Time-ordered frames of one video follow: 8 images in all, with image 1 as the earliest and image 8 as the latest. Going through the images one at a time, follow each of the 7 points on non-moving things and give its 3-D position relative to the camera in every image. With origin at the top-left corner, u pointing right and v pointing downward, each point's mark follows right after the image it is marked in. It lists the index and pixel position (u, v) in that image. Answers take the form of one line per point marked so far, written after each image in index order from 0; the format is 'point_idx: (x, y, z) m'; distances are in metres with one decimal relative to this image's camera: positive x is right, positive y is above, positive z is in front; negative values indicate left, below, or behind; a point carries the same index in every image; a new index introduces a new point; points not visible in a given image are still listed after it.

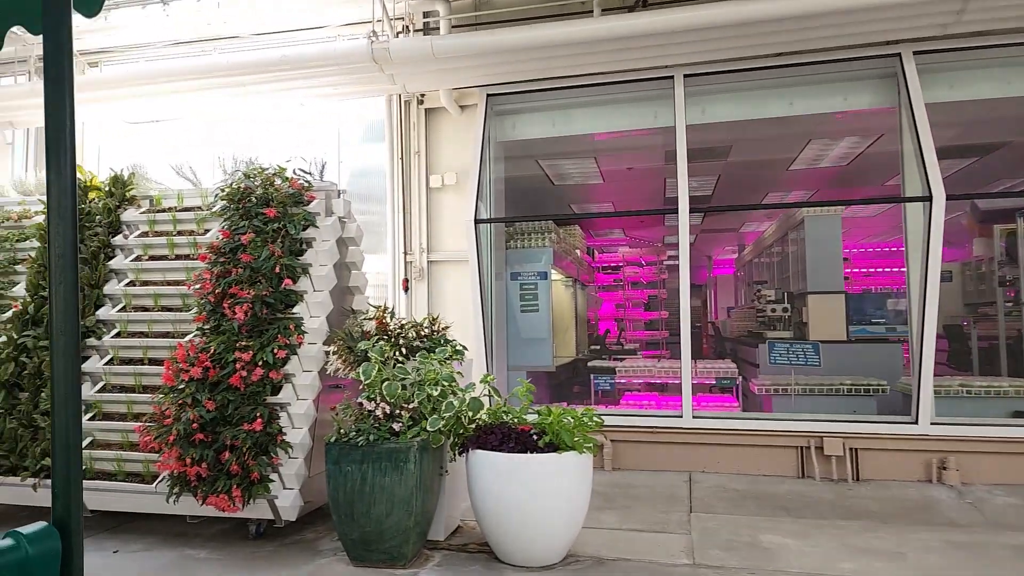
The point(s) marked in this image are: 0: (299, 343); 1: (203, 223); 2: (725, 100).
0: (-1.3, -0.3, +3.9) m
1: (-2.1, +0.4, +4.4) m
2: (+2.0, +1.7, +5.9) m
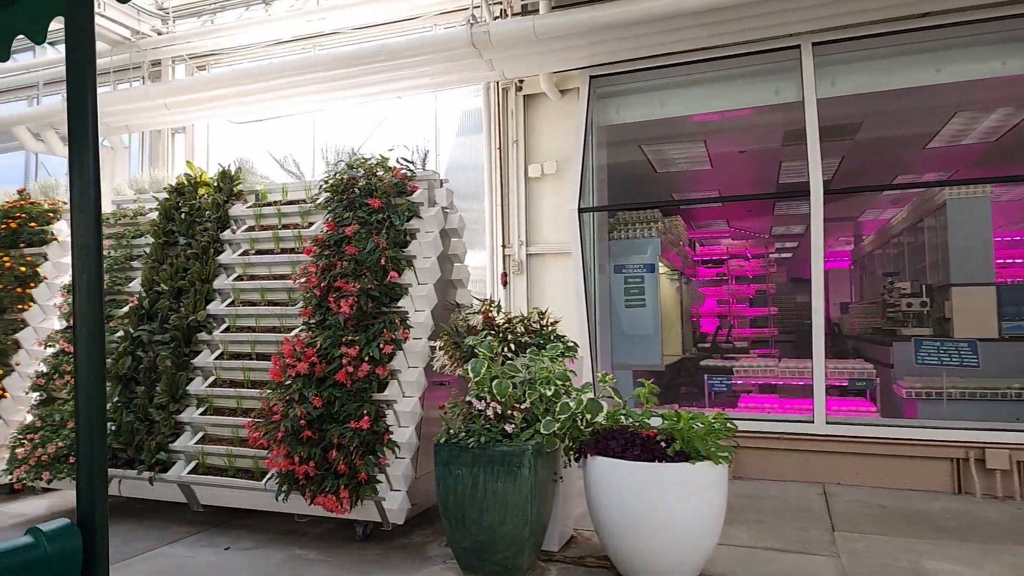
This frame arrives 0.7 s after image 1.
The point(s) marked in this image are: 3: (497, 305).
0: (-0.6, -0.3, +3.8) m
1: (-1.3, +0.5, +4.3) m
2: (+2.8, +1.8, +5.3) m
3: (-0.1, -0.1, +3.9) m
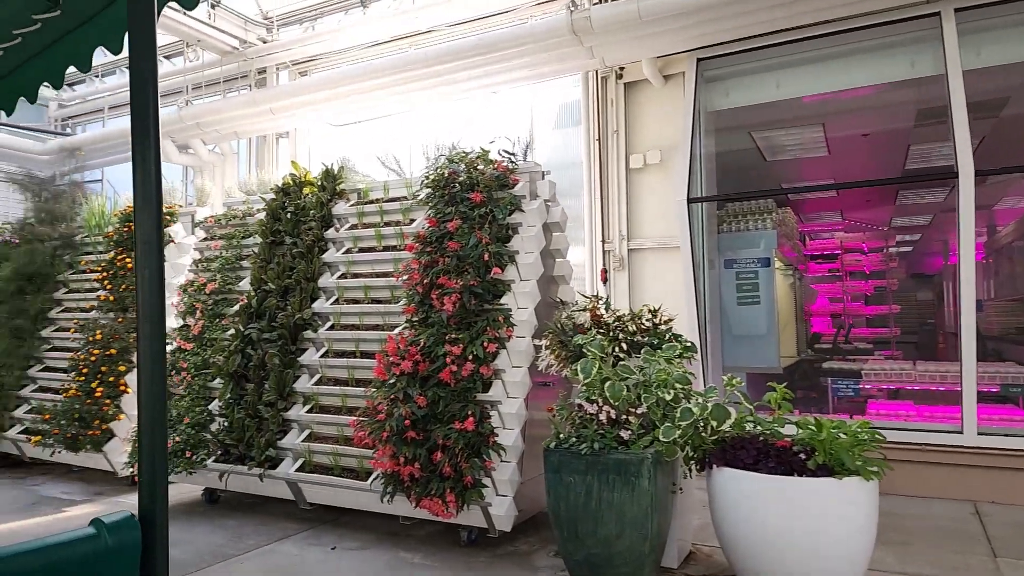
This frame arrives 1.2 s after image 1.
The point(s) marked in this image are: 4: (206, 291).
0: (0.0, -0.3, +3.6) m
1: (-0.7, +0.5, +4.2) m
2: (+3.6, +1.8, +4.7) m
3: (+0.5, -0.1, +3.6) m
4: (-2.2, 0.0, +4.7) m
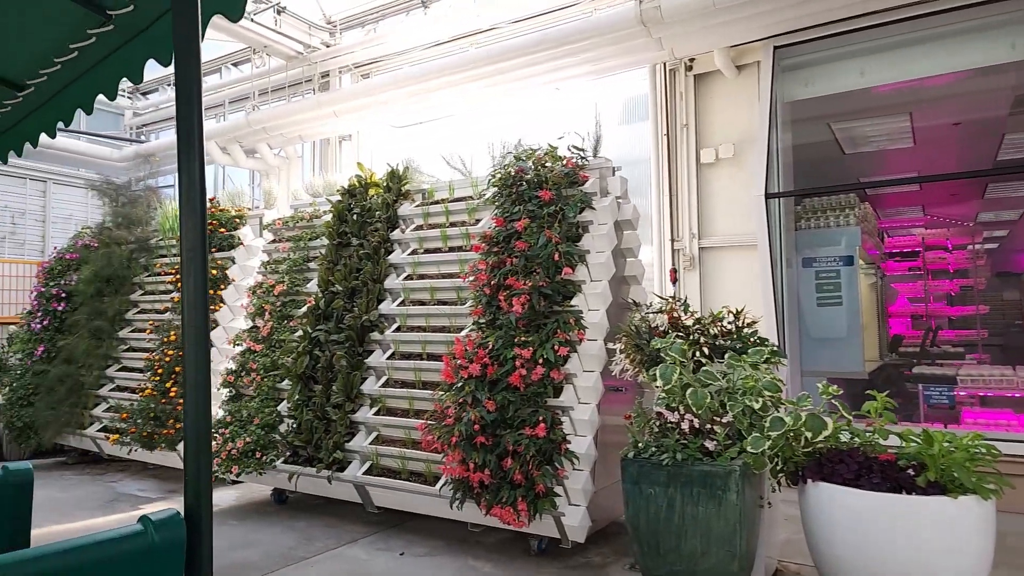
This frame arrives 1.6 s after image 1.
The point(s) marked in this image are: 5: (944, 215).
0: (+0.4, -0.3, +3.5) m
1: (-0.2, +0.5, +4.1) m
2: (+4.0, +1.8, +4.3) m
3: (+0.9, -0.1, +3.4) m
4: (-1.7, 0.0, +4.8) m
5: (+3.5, +0.6, +5.3) m
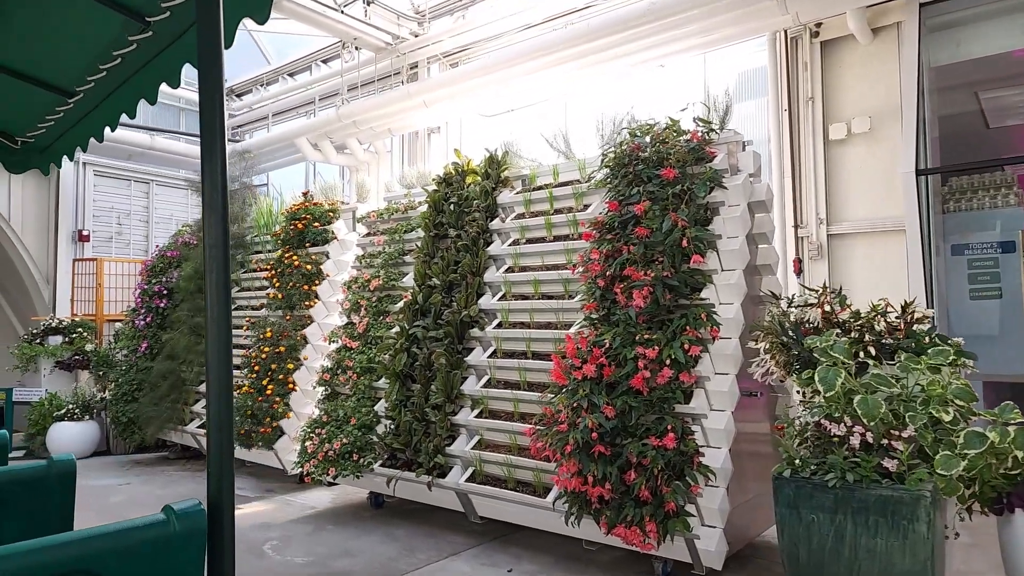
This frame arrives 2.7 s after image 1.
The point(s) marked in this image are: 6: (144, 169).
0: (+0.9, -0.2, +3.0) m
1: (+0.4, +0.5, +3.8) m
2: (+4.7, +1.9, +3.4) m
3: (+1.5, 0.0, +3.0) m
4: (-1.0, 0.0, +4.6) m
5: (+4.3, +0.7, +4.5) m
6: (-5.1, +1.6, +9.0) m
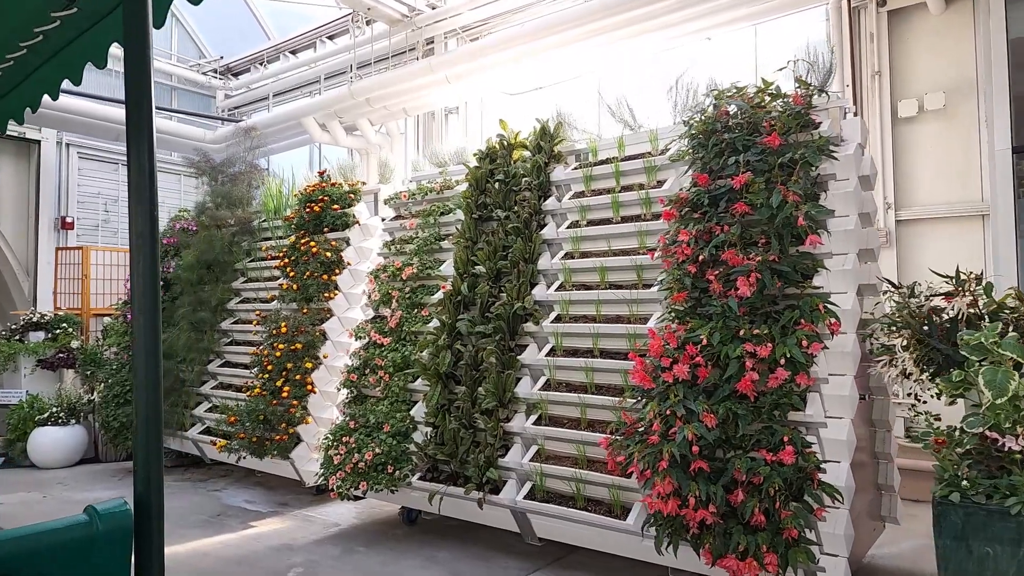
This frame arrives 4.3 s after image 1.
0: (+1.3, -0.2, +2.6) m
1: (+0.7, +0.6, +3.3) m
2: (+5.0, +1.9, +3.0) m
3: (+1.8, 0.0, +2.5) m
4: (-0.7, +0.1, +4.1) m
5: (+4.6, +0.7, +4.1) m
6: (-4.9, +1.7, +8.4) m
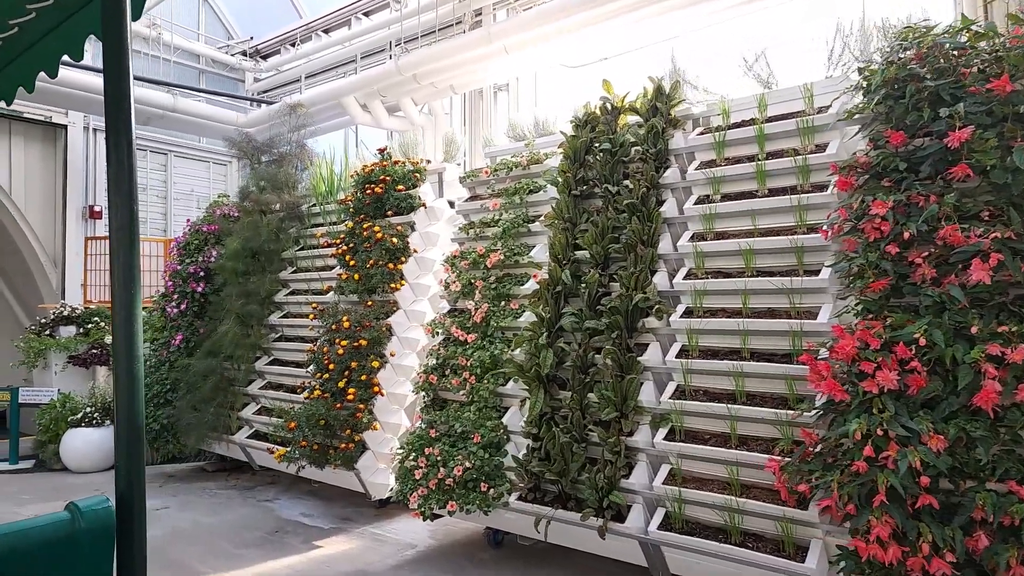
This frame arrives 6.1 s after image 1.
0: (+1.8, -0.1, +2.0) m
1: (+1.3, +0.6, +2.7) m
2: (+5.5, +2.0, +2.3) m
3: (+2.3, +0.1, +1.9) m
4: (-0.1, +0.1, +3.5) m
5: (+5.1, +0.8, +3.5) m
6: (-4.2, +1.8, +7.9) m
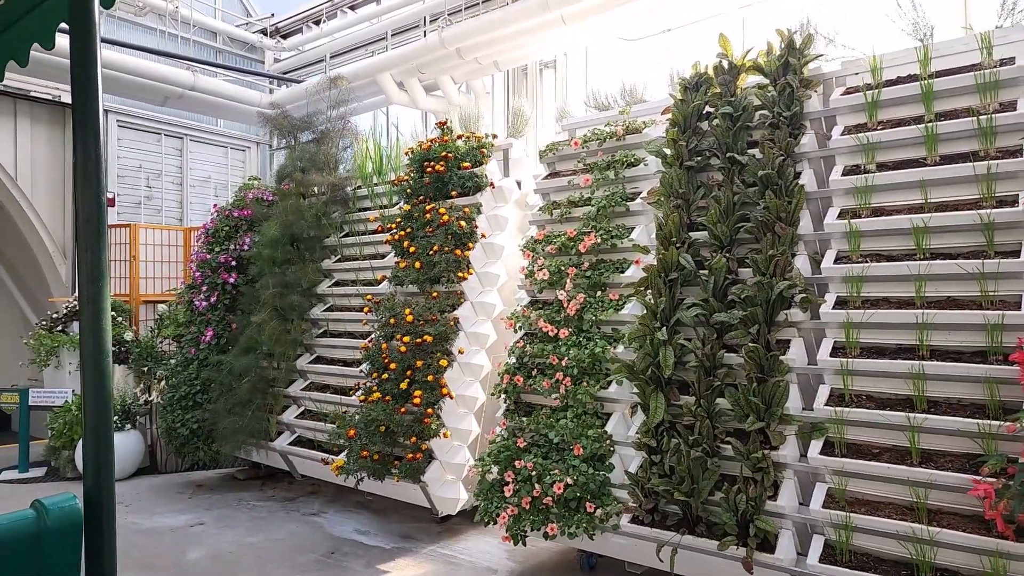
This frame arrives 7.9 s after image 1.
0: (+2.2, -0.1, +1.6) m
1: (+1.7, +0.7, +2.3) m
2: (+6.0, +2.0, +1.8) m
3: (+2.8, +0.1, +1.5) m
4: (+0.3, +0.2, +3.1) m
5: (+5.6, +0.9, +3.0) m
6: (-3.8, +1.9, +7.4) m
